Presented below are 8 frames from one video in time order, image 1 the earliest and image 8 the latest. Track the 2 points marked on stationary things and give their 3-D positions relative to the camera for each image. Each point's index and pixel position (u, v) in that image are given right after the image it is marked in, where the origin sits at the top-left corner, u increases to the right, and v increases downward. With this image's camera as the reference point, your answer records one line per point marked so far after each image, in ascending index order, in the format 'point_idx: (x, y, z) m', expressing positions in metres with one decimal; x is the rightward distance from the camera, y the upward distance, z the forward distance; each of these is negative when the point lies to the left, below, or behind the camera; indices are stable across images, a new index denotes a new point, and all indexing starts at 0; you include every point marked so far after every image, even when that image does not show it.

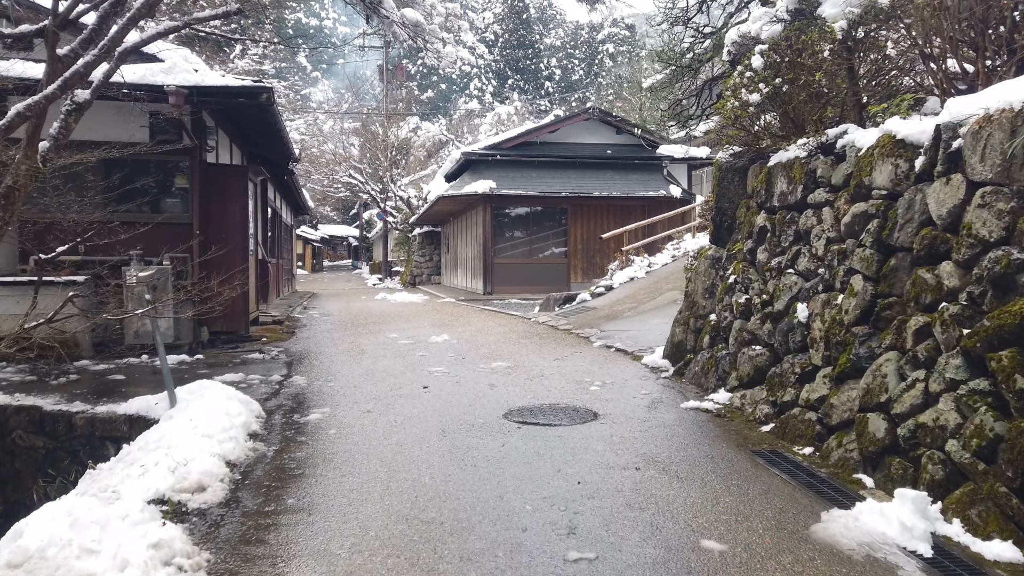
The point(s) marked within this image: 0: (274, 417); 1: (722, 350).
0: (-1.5, -0.8, +4.5) m
1: (+1.4, -0.4, +4.8) m
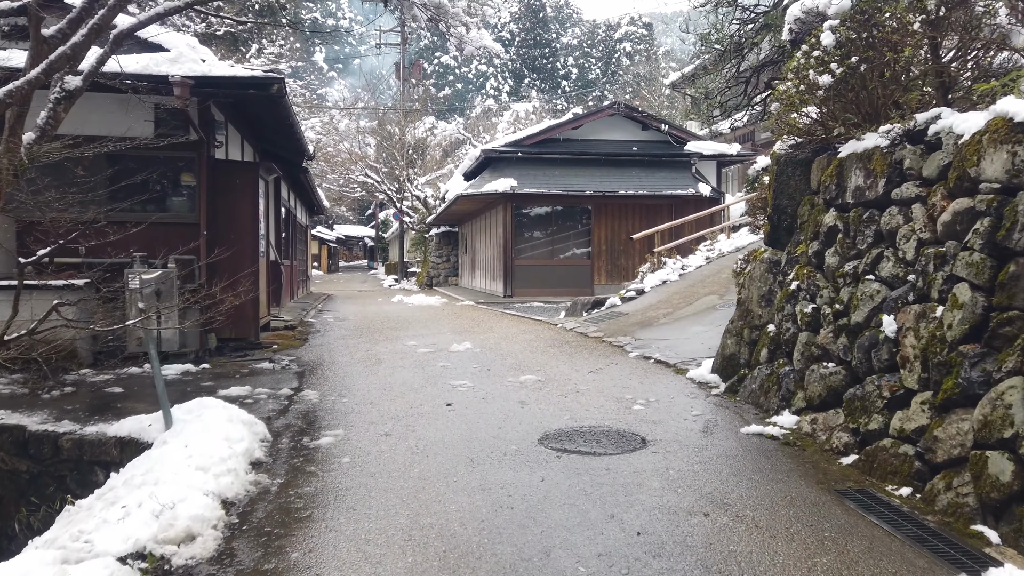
0: (-1.3, -0.9, +4.0) m
1: (+1.7, -0.5, +4.2) m
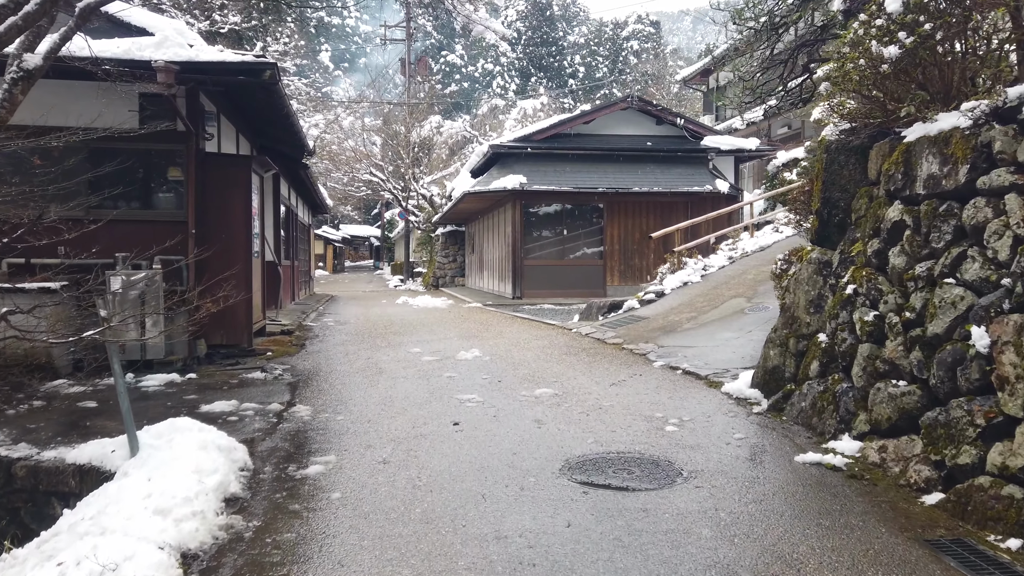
0: (-1.2, -0.9, +3.5) m
1: (+1.7, -0.5, +3.7) m
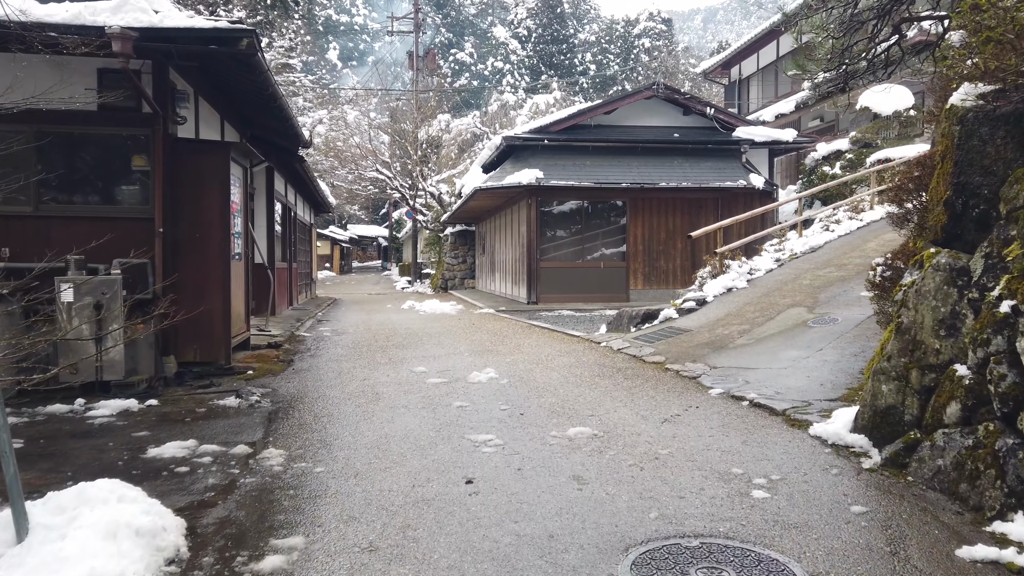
0: (-1.1, -1.0, +2.5) m
1: (+1.9, -0.6, +2.7) m
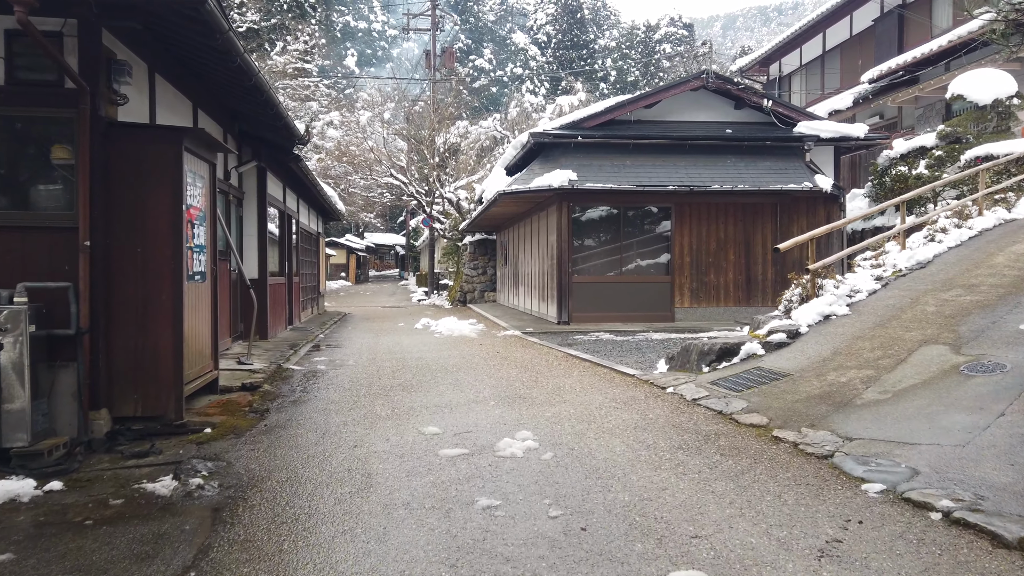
0: (-0.9, -1.1, +1.0) m
1: (+2.1, -0.7, +1.1) m
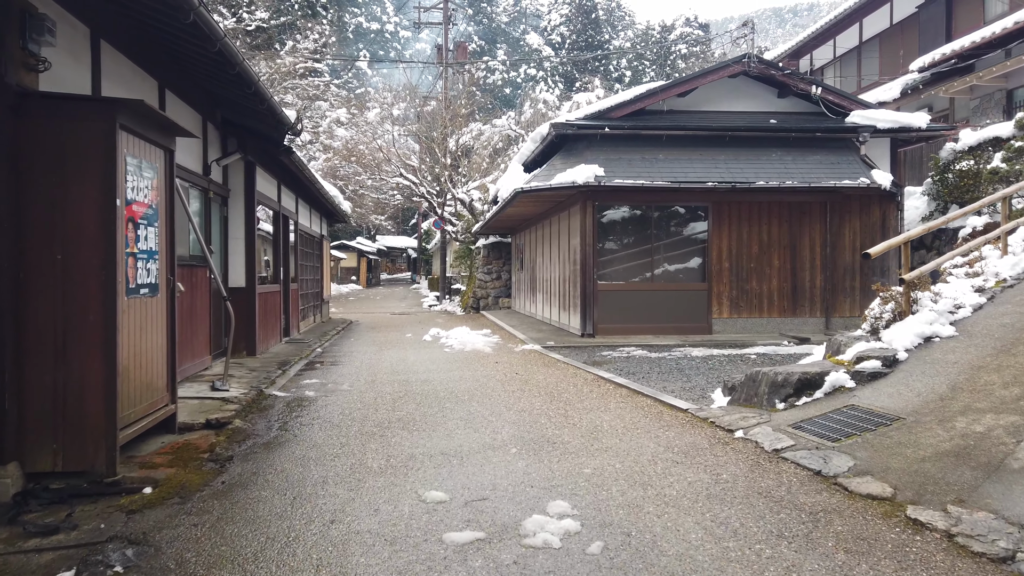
0: (-0.8, -1.2, 0.0) m
1: (+2.1, -0.8, 0.0) m
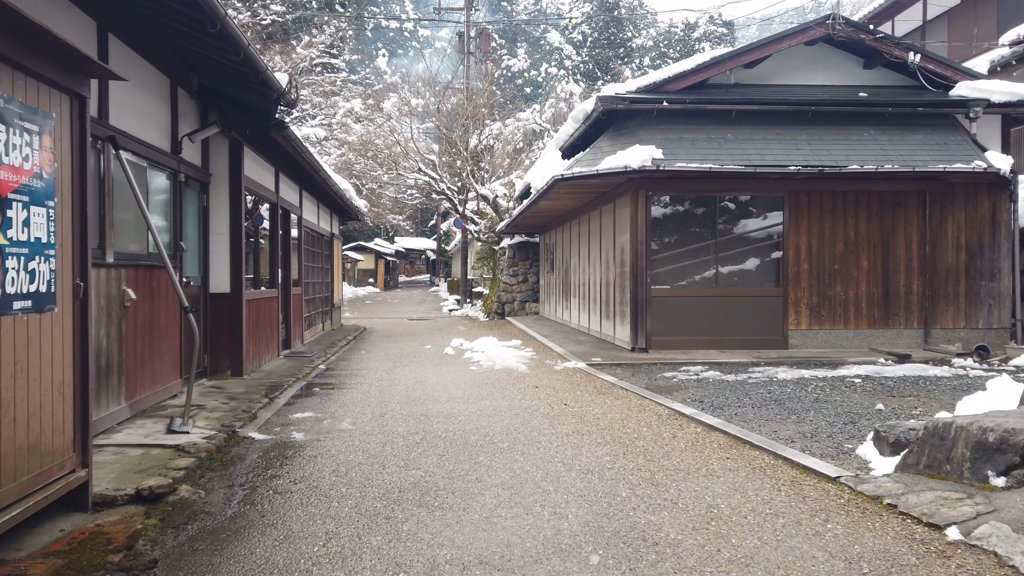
0: (-0.7, -1.2, -1.5) m
1: (+2.3, -0.9, -1.5) m
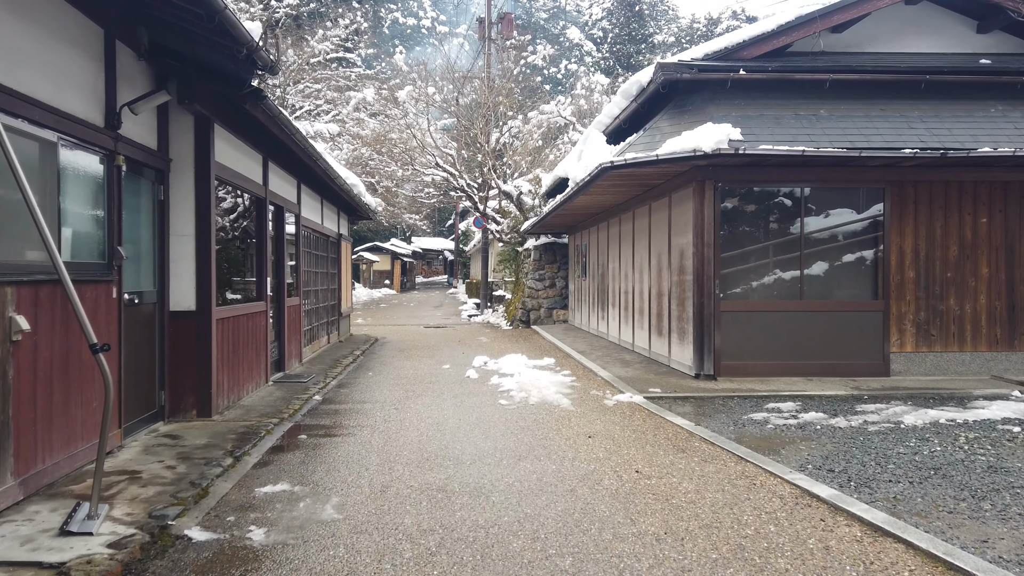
0: (-0.6, -1.4, -2.9) m
1: (+2.4, -1.0, -3.0) m
